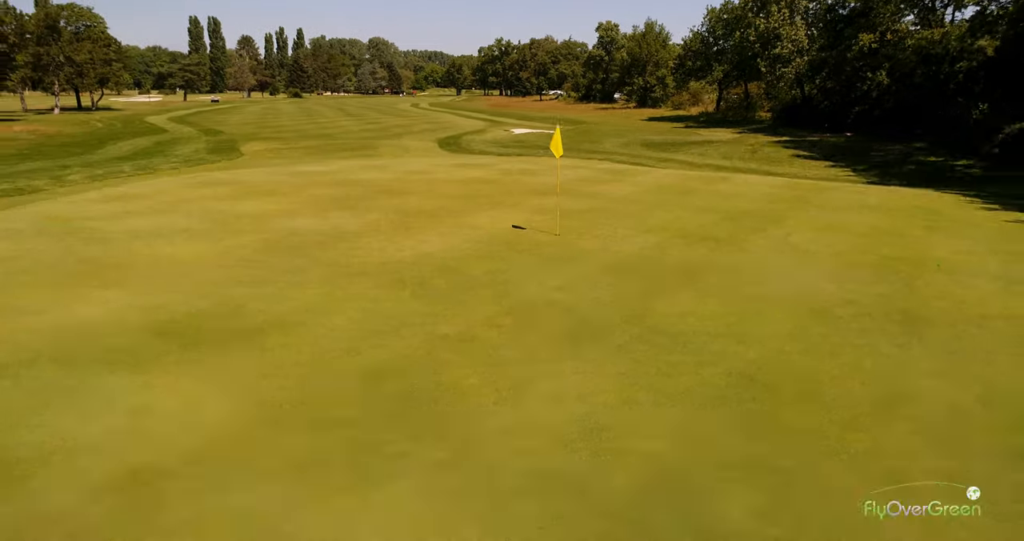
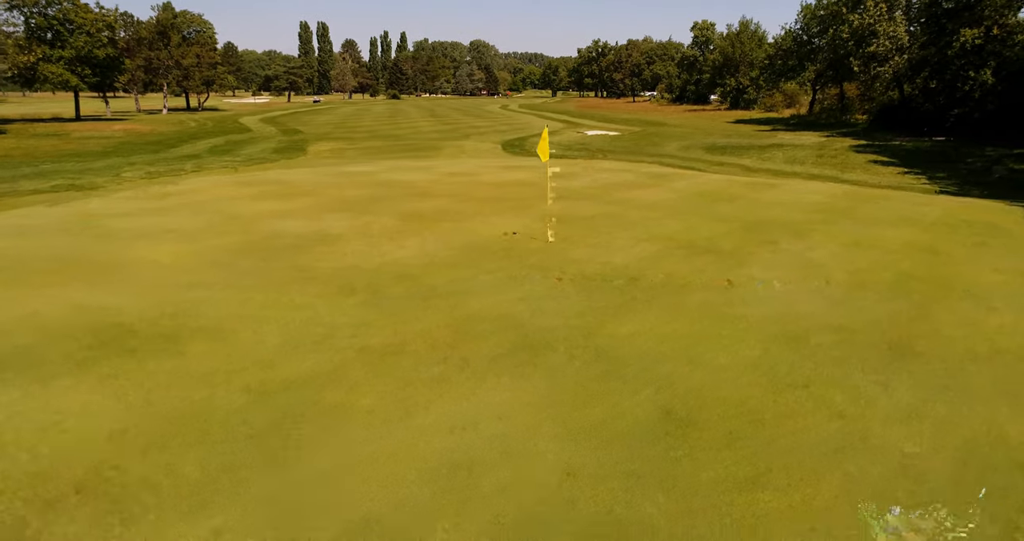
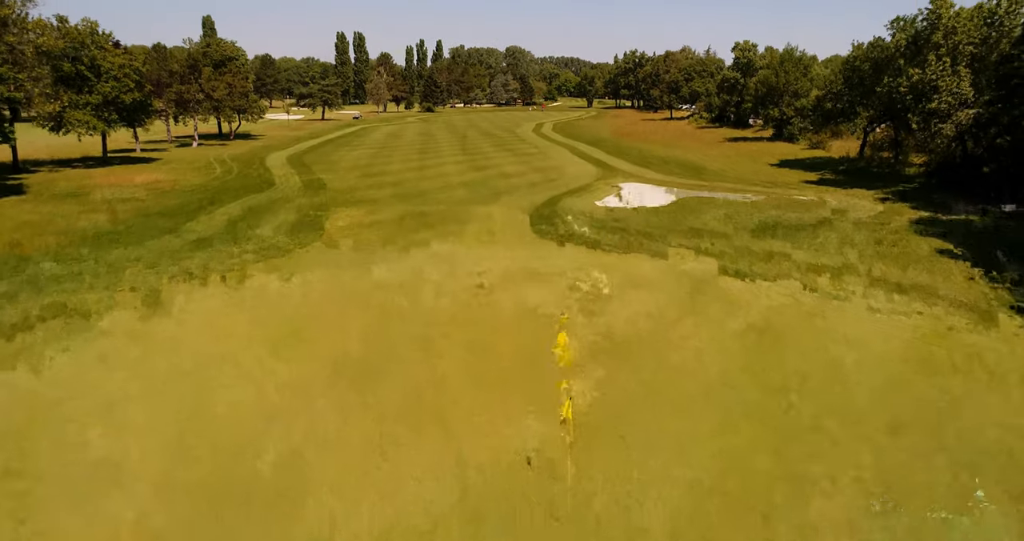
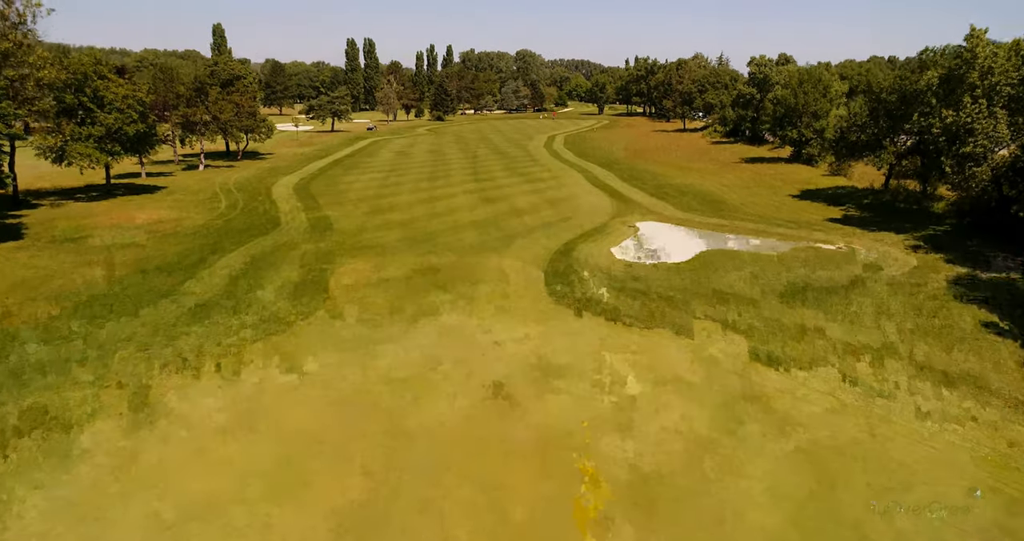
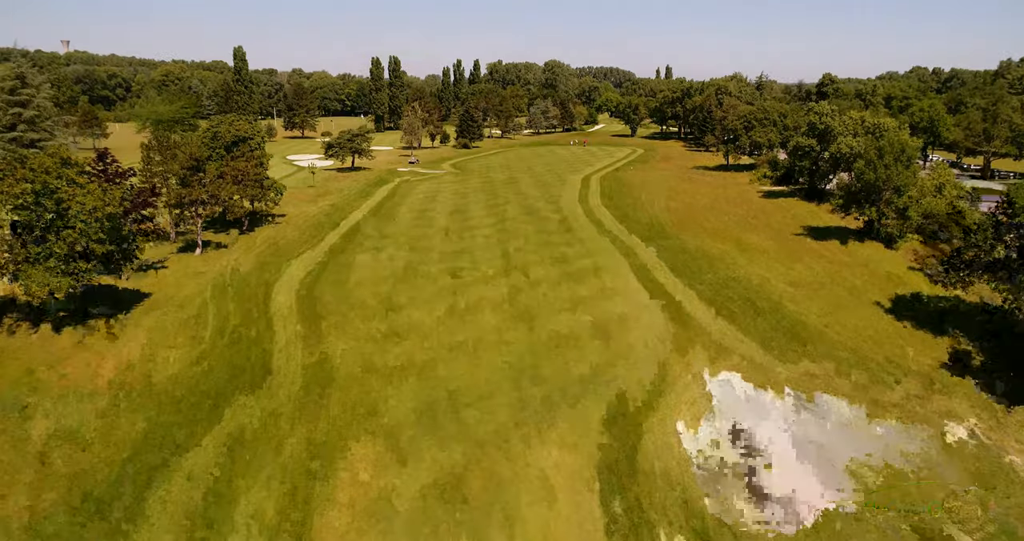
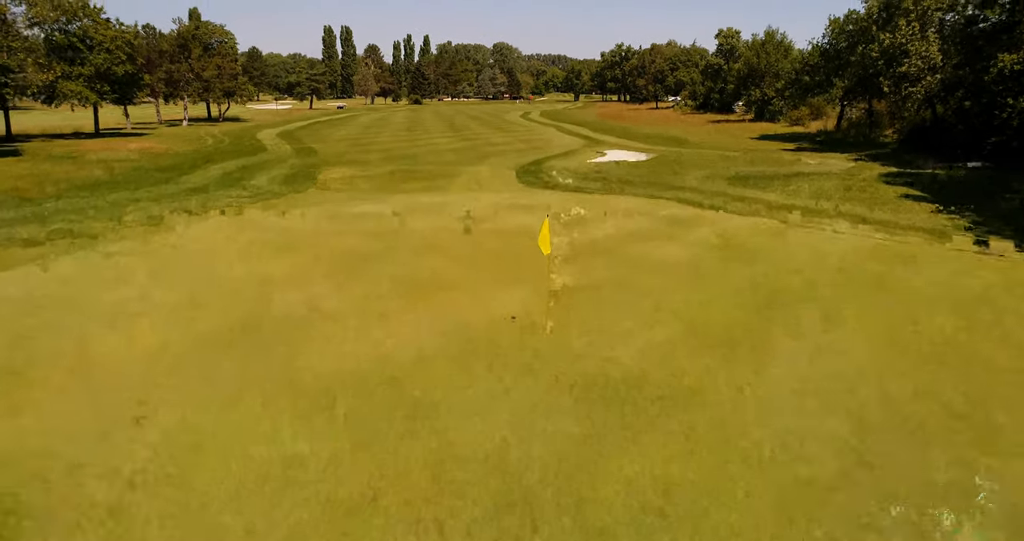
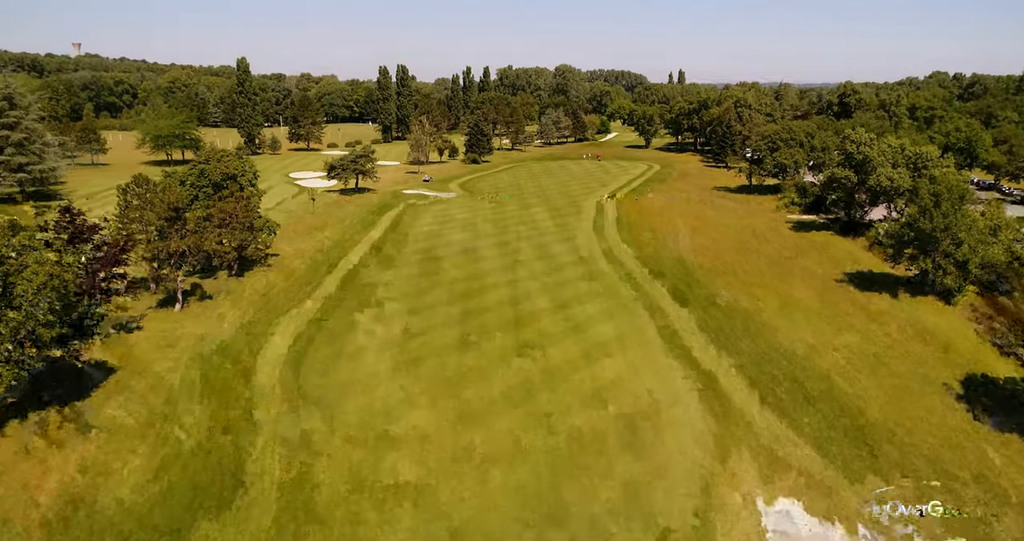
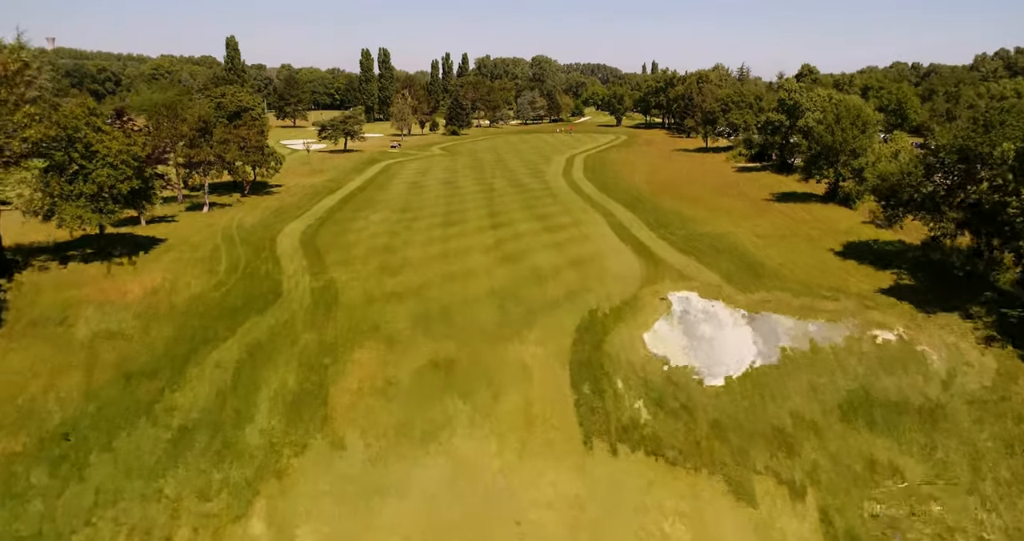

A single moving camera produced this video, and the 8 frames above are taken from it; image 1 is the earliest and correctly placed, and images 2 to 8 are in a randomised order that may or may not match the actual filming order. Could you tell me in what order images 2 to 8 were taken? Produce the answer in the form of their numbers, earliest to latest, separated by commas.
2, 6, 3, 4, 8, 5, 7
